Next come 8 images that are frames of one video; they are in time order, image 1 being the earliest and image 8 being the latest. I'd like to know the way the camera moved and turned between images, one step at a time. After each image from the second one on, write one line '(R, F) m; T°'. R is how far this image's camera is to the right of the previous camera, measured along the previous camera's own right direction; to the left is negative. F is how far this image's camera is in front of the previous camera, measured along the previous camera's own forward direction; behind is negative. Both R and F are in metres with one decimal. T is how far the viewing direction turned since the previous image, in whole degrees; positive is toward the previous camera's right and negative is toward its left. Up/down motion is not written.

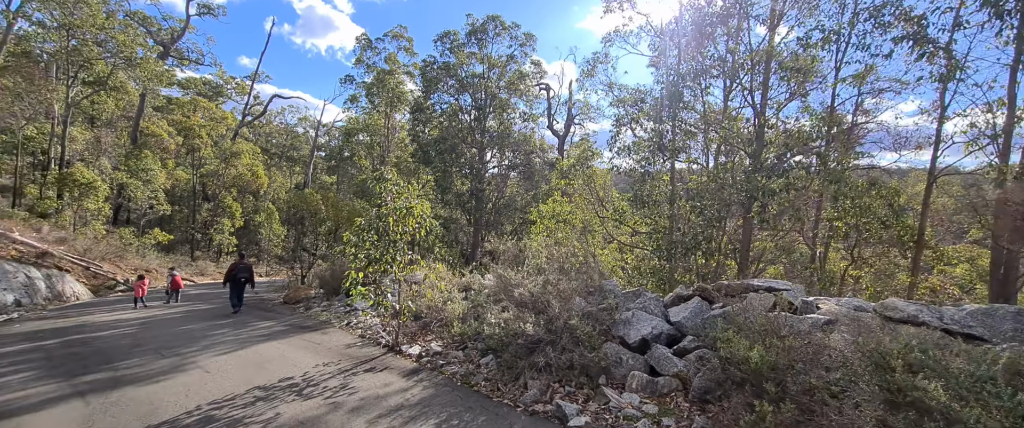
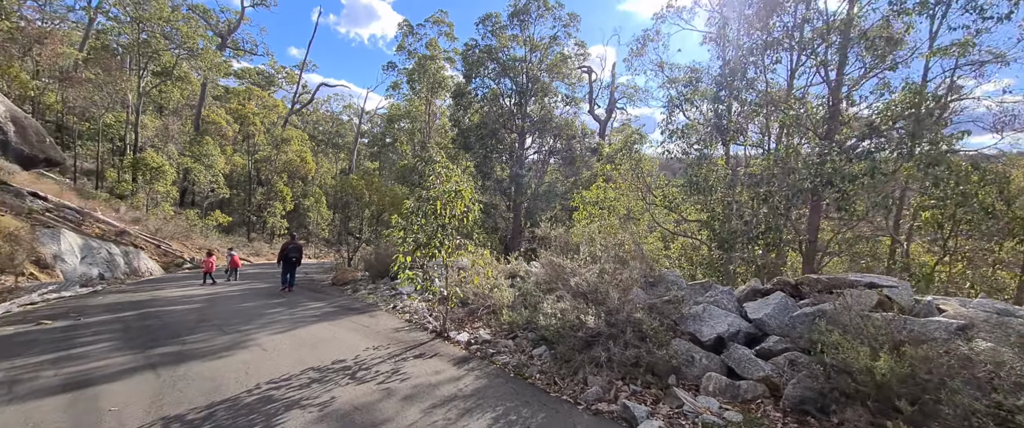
(-0.1, +0.1) m; -4°
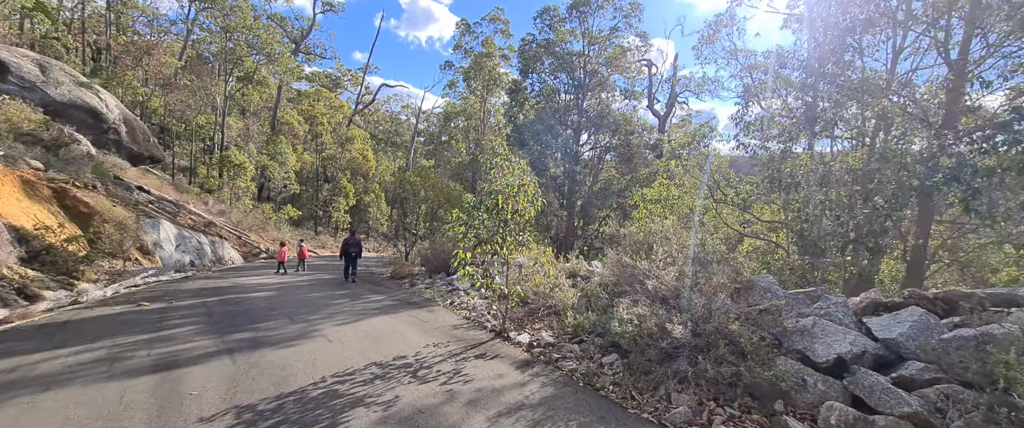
(-0.1, +0.2) m; -6°
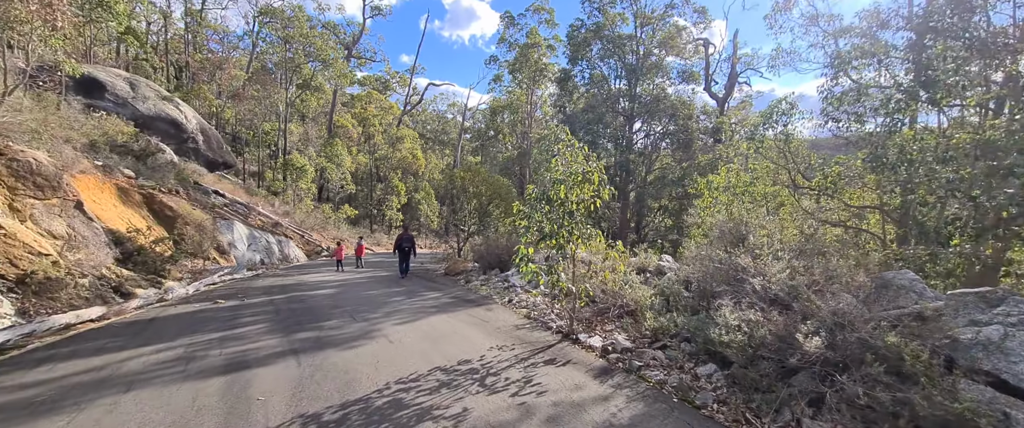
(-0.1, +0.2) m; -5°
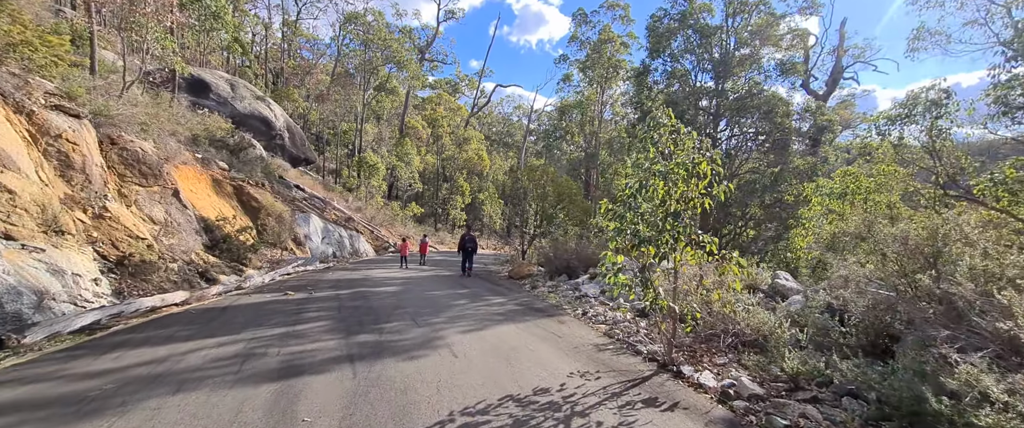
(-0.1, +0.5) m; -7°
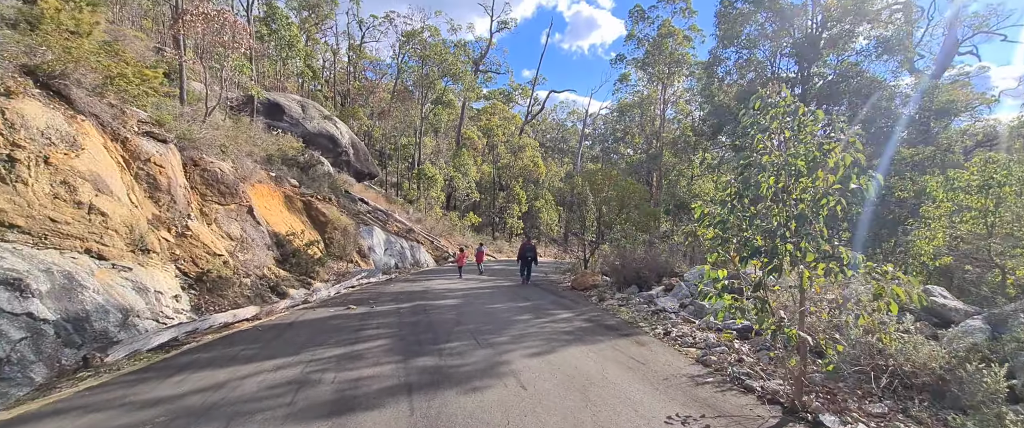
(-0.1, +0.5) m; -6°
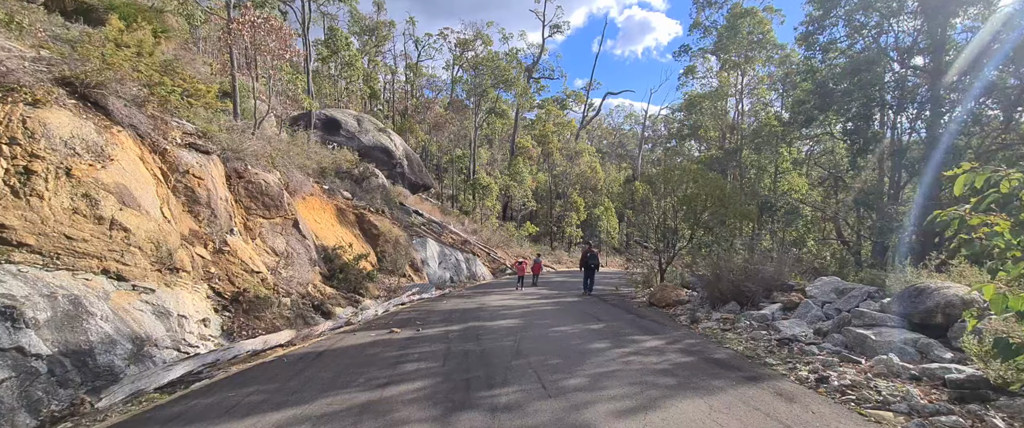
(-0.2, +1.5) m; -6°
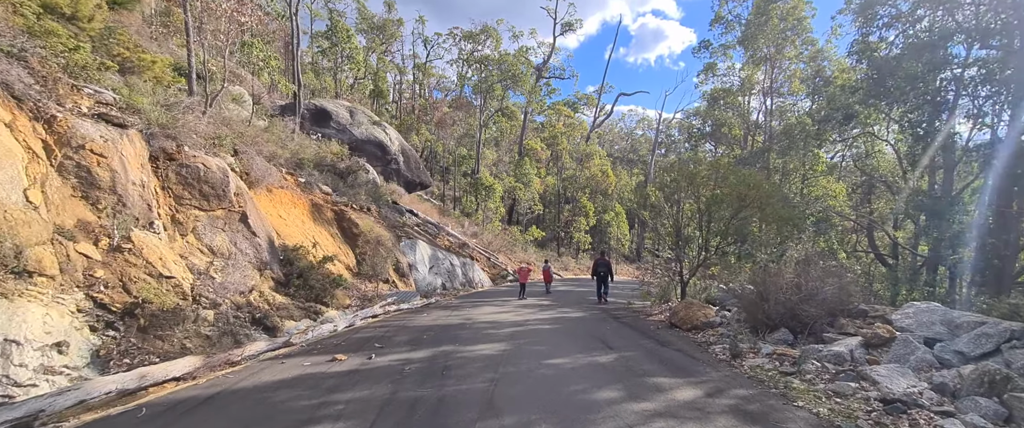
(+0.3, +2.1) m; -1°
